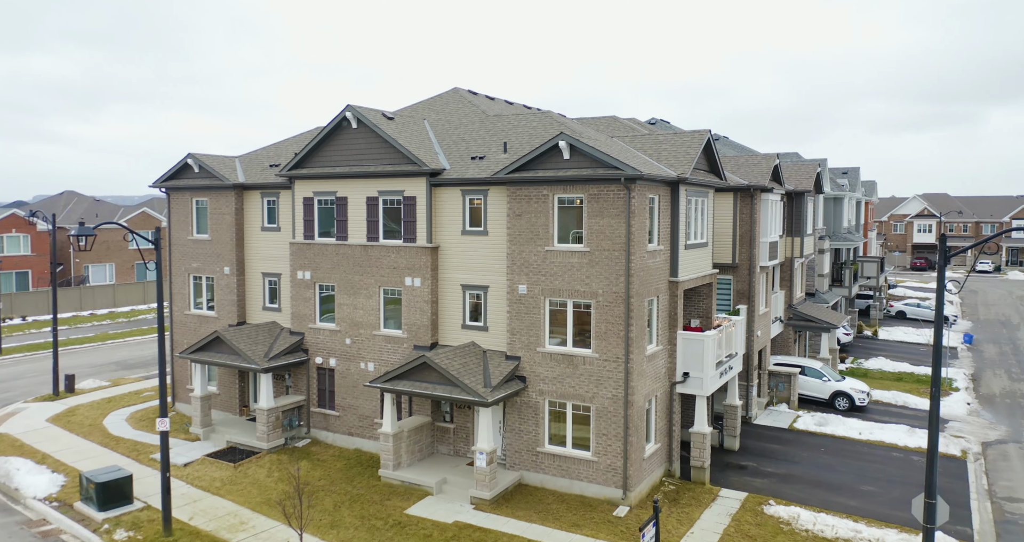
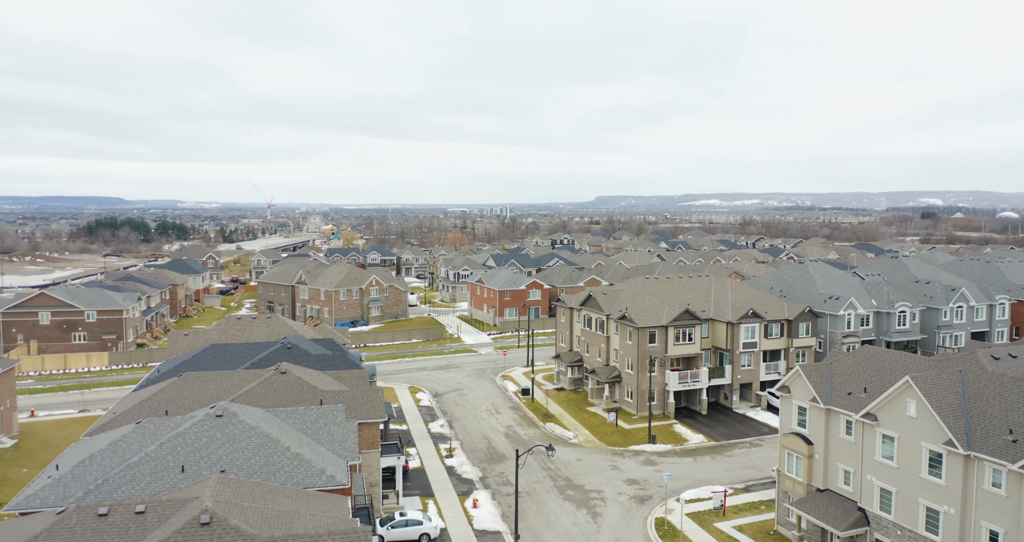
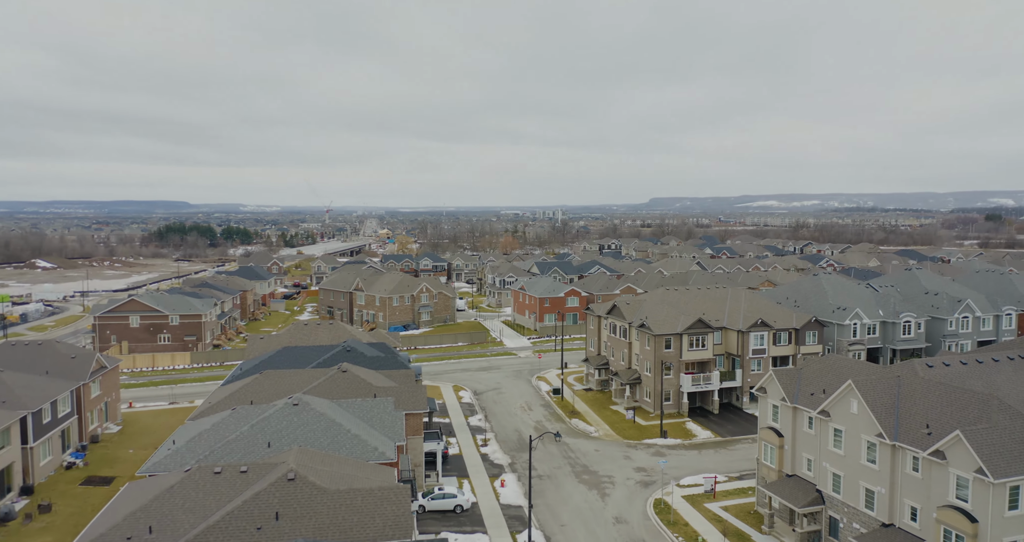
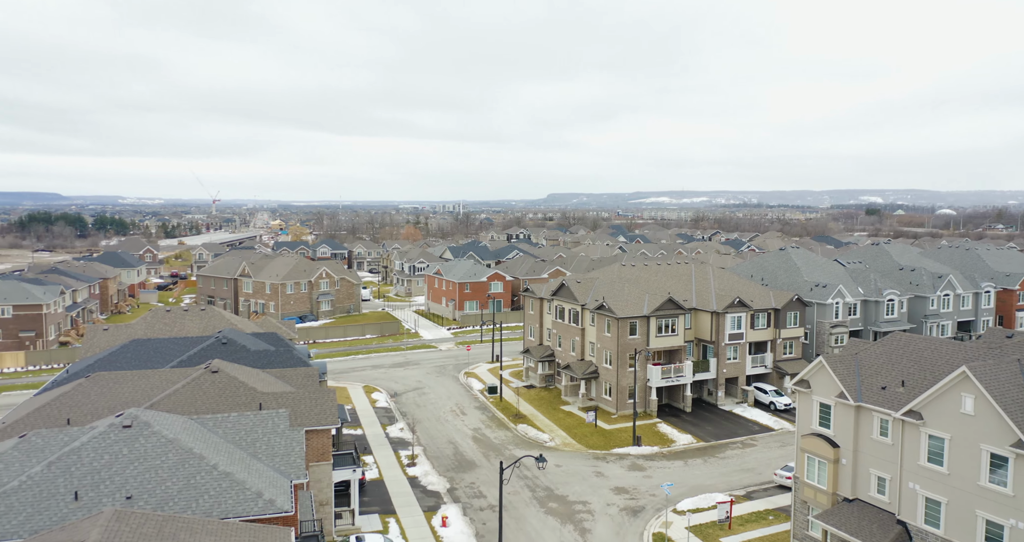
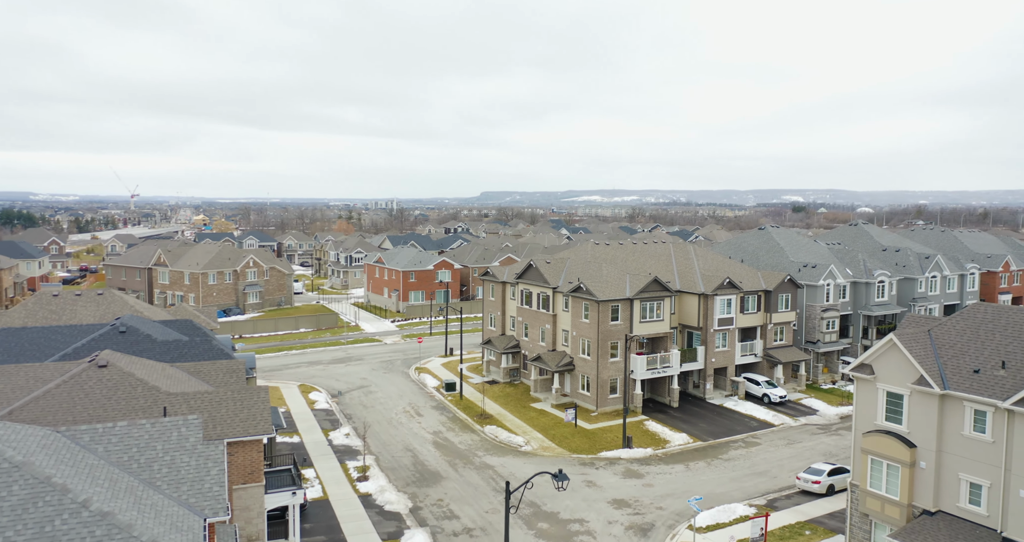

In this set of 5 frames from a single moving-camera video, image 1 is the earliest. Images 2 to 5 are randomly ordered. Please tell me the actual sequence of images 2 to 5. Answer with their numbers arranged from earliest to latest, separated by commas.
5, 4, 2, 3
